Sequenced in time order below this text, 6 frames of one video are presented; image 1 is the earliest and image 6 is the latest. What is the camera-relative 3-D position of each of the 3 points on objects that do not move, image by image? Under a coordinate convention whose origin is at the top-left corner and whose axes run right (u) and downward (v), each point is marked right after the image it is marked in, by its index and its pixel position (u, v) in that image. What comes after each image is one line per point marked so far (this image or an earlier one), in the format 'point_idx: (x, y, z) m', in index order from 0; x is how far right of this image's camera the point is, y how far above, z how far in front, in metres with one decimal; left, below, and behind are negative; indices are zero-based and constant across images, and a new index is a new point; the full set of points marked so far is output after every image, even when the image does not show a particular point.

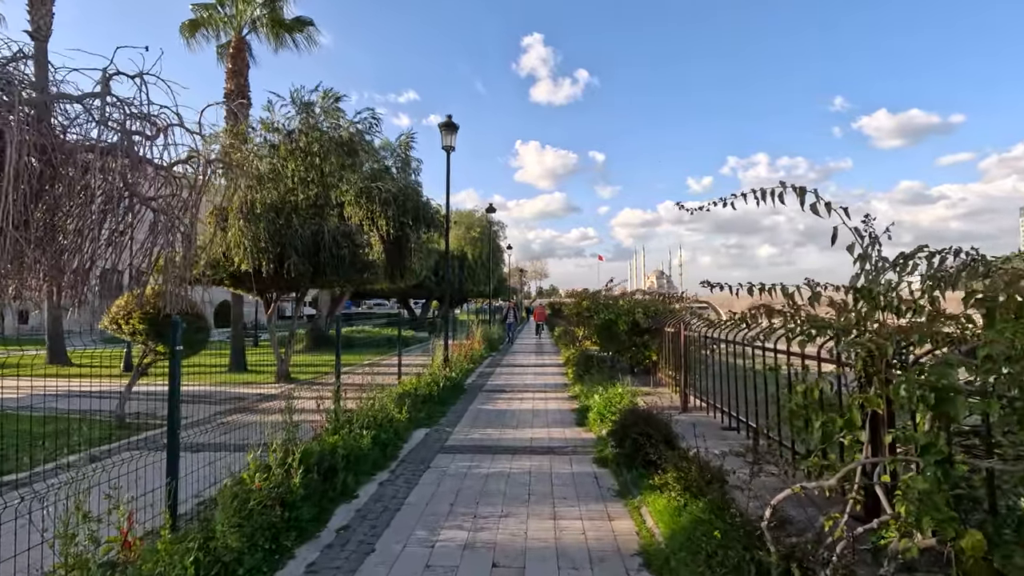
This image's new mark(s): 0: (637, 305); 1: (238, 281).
0: (+2.7, -0.4, +10.2) m
1: (-6.1, +0.1, +10.8) m
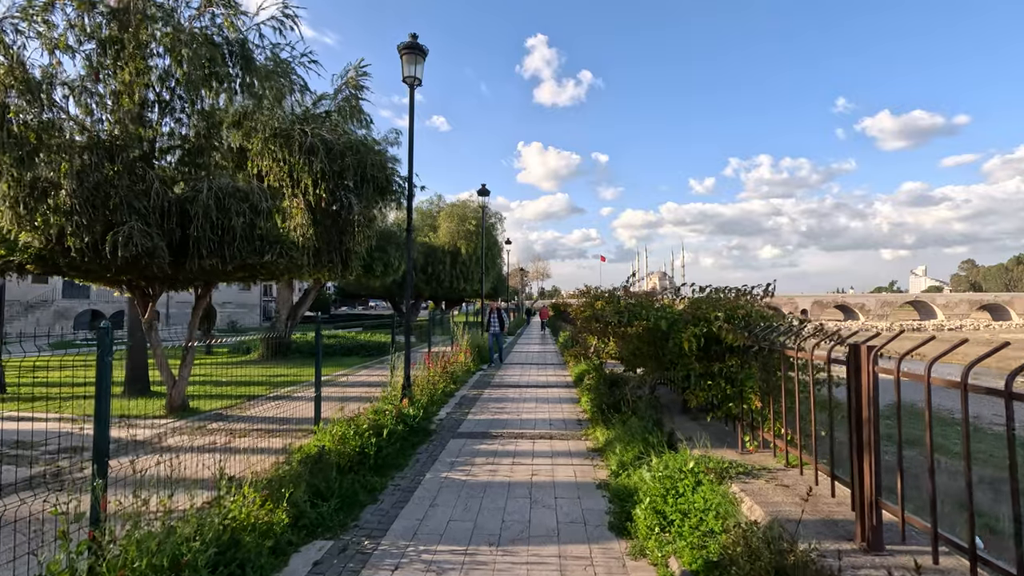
0: (+2.5, -0.2, +6.0) m
1: (-6.3, +0.3, +6.7) m
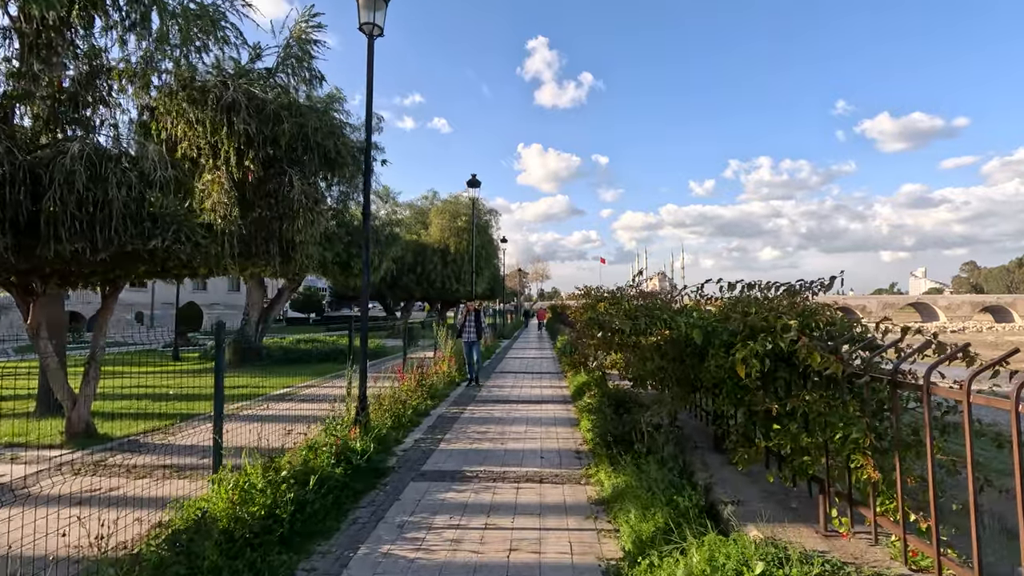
0: (+2.2, -0.2, +4.1) m
1: (-6.6, +0.3, +4.8) m
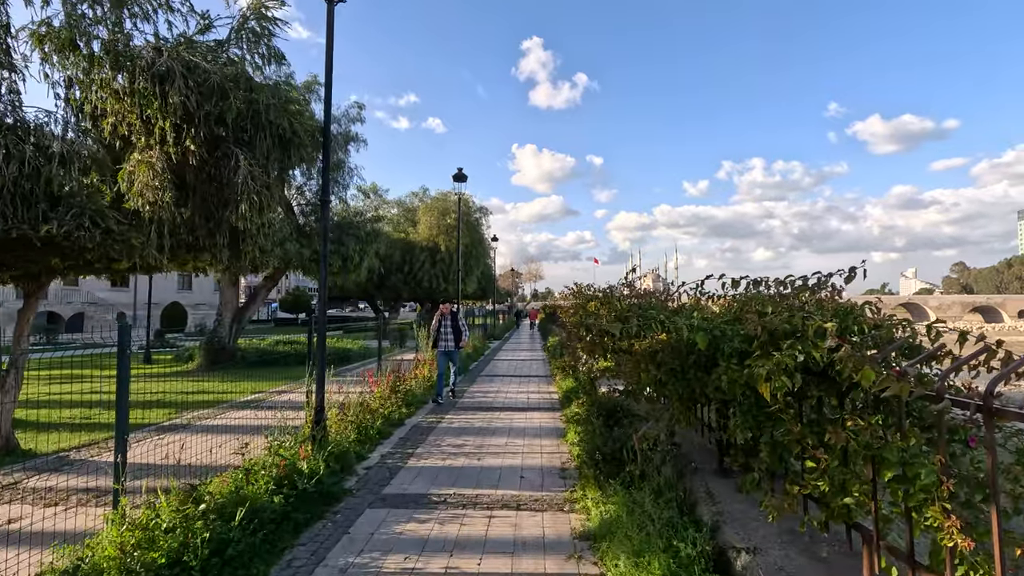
0: (+1.9, -0.1, +3.3) m
1: (-6.8, +0.4, +3.9) m
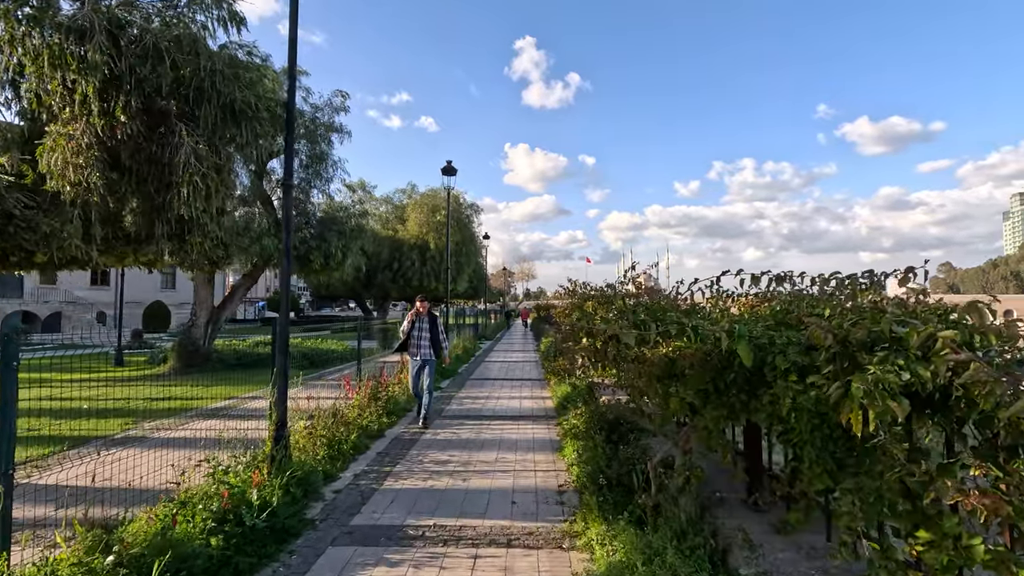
0: (+1.9, -0.1, +2.5) m
1: (-6.9, +0.4, +2.9) m
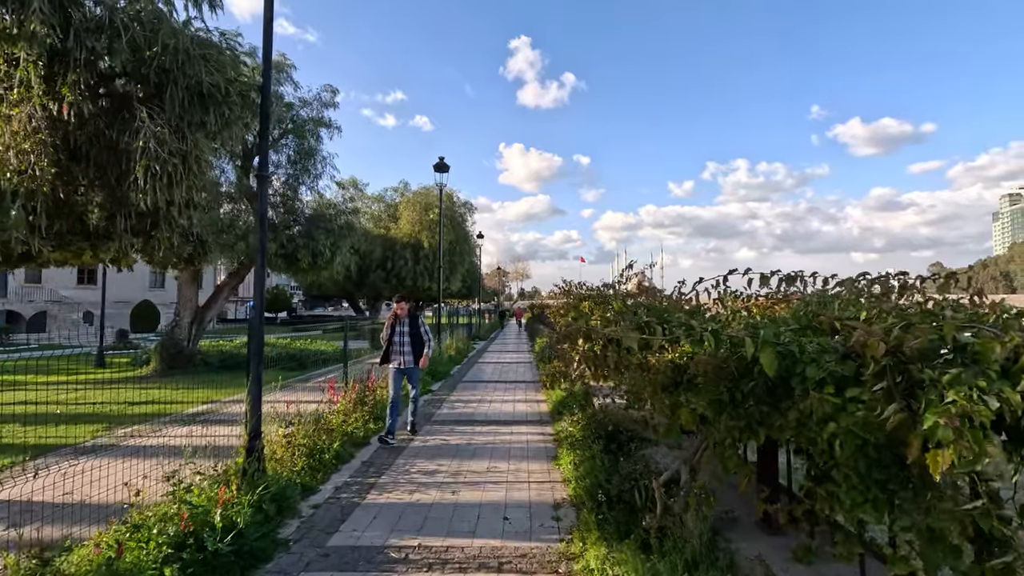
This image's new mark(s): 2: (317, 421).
0: (+1.8, -0.1, +2.1) m
1: (-7.0, +0.4, +2.5) m
2: (-2.9, -2.0, +7.3) m
